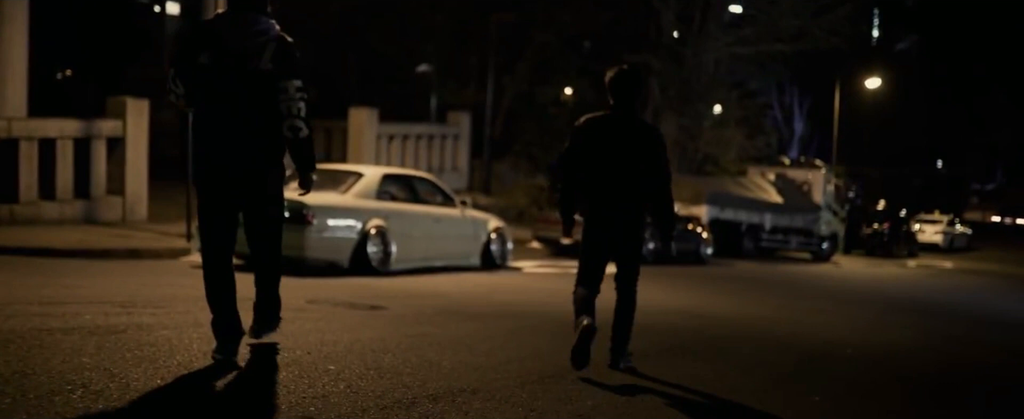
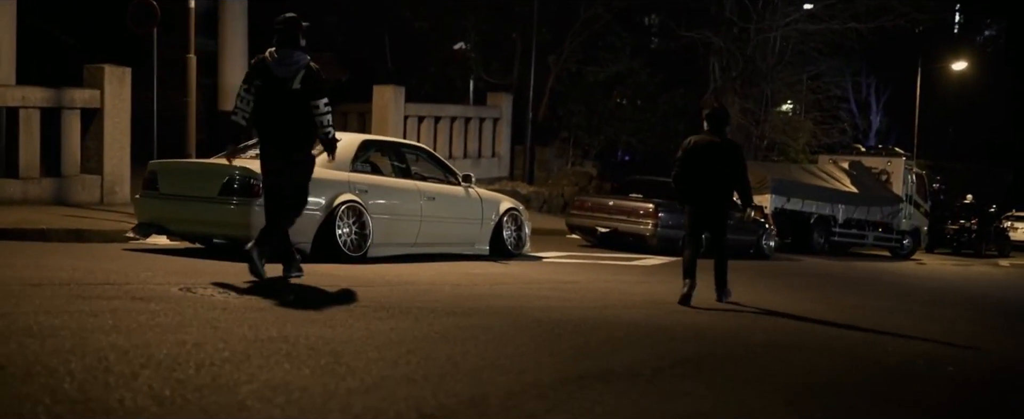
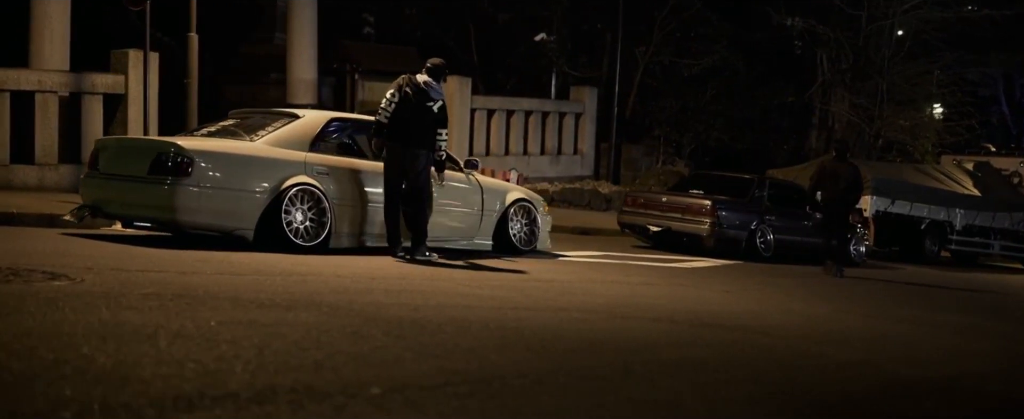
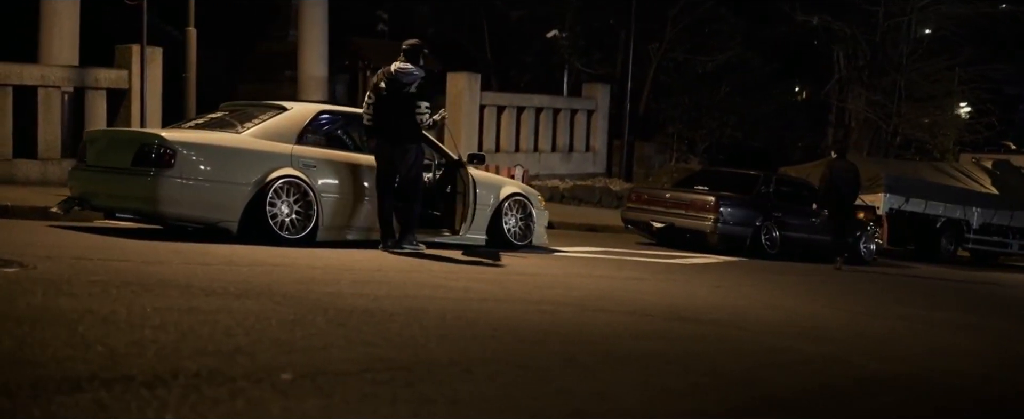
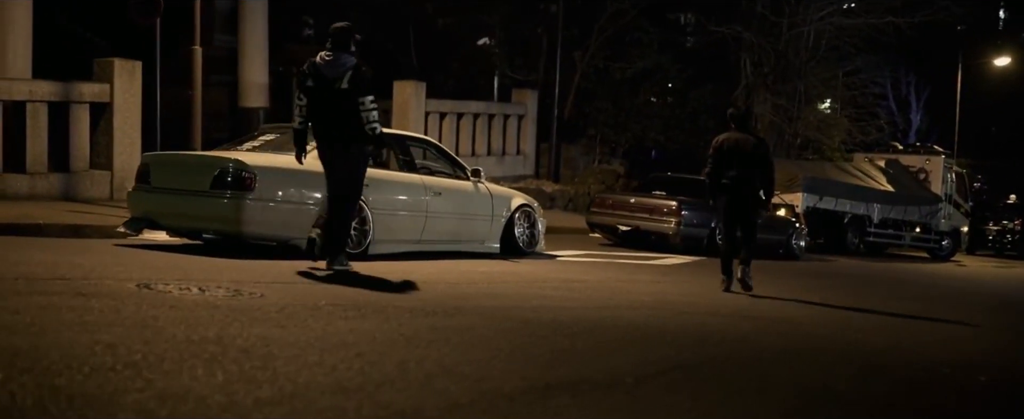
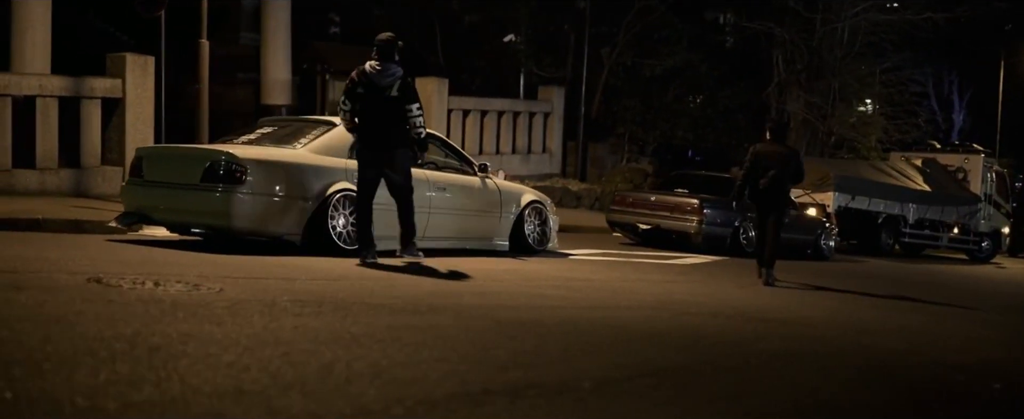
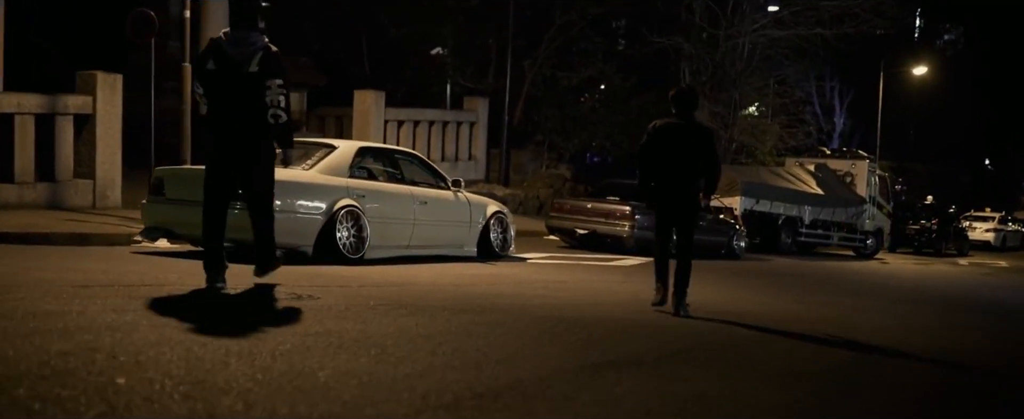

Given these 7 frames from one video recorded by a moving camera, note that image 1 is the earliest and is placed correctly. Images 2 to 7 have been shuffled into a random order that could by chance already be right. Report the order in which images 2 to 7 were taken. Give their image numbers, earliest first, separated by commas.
7, 2, 5, 6, 3, 4
